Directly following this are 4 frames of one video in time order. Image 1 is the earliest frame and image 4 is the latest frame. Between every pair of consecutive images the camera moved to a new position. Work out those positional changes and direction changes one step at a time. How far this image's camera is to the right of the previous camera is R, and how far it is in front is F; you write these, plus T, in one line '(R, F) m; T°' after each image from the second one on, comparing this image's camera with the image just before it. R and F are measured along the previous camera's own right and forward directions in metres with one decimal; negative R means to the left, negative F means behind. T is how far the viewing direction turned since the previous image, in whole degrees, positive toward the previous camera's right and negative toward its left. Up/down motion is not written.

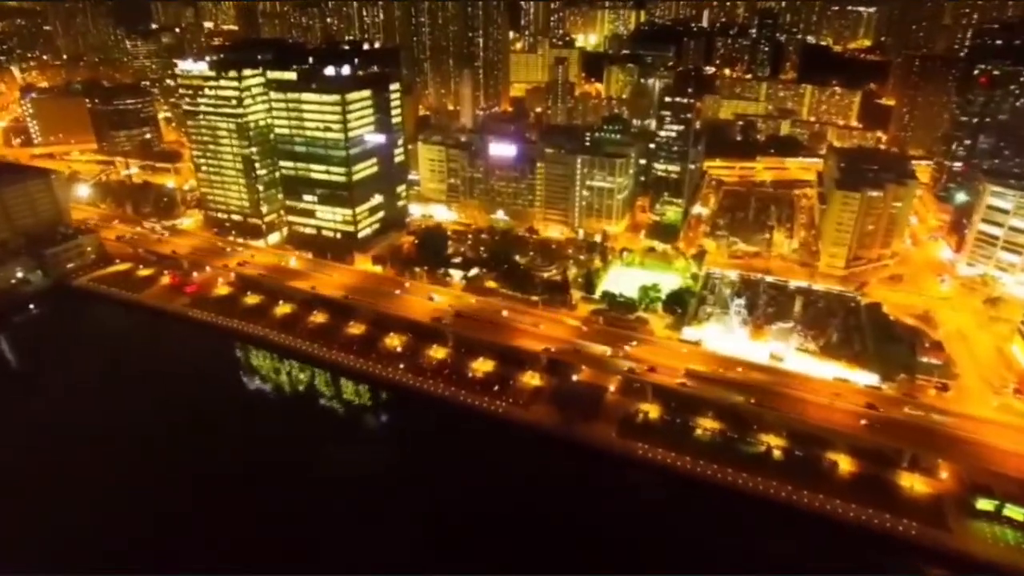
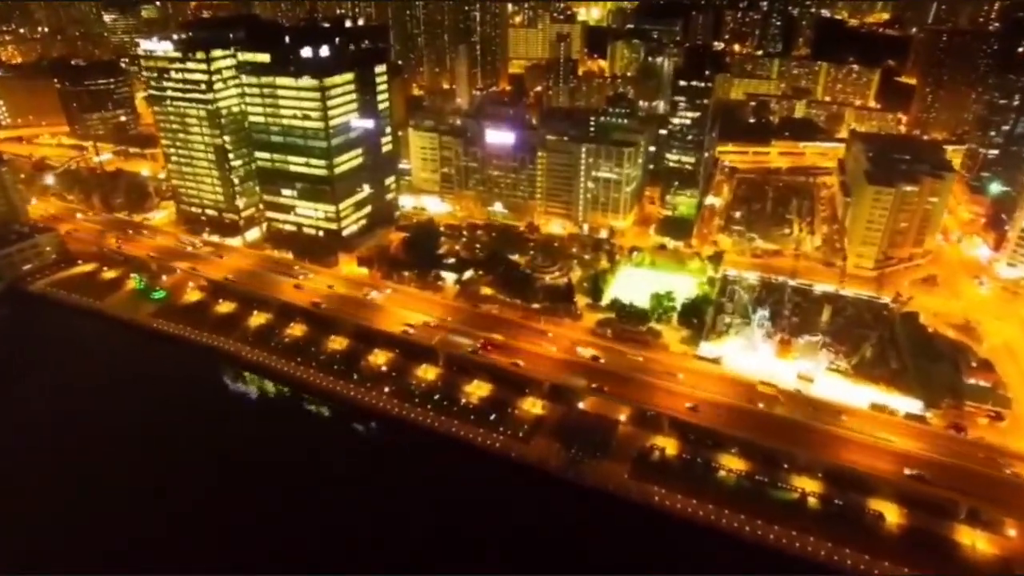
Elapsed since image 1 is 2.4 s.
(0.0, +3.8) m; 0°
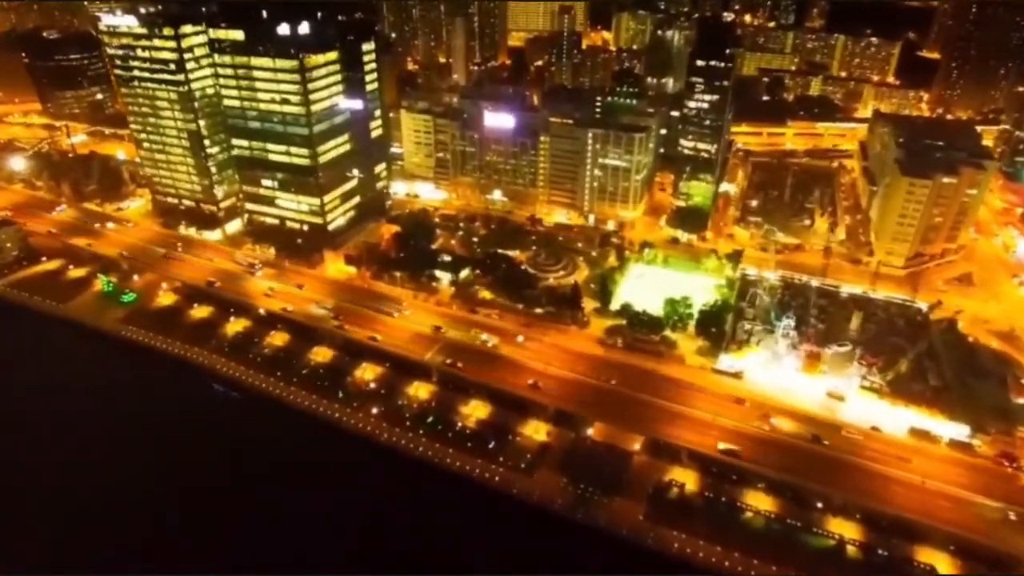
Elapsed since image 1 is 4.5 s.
(-0.1, +3.2) m; 0°
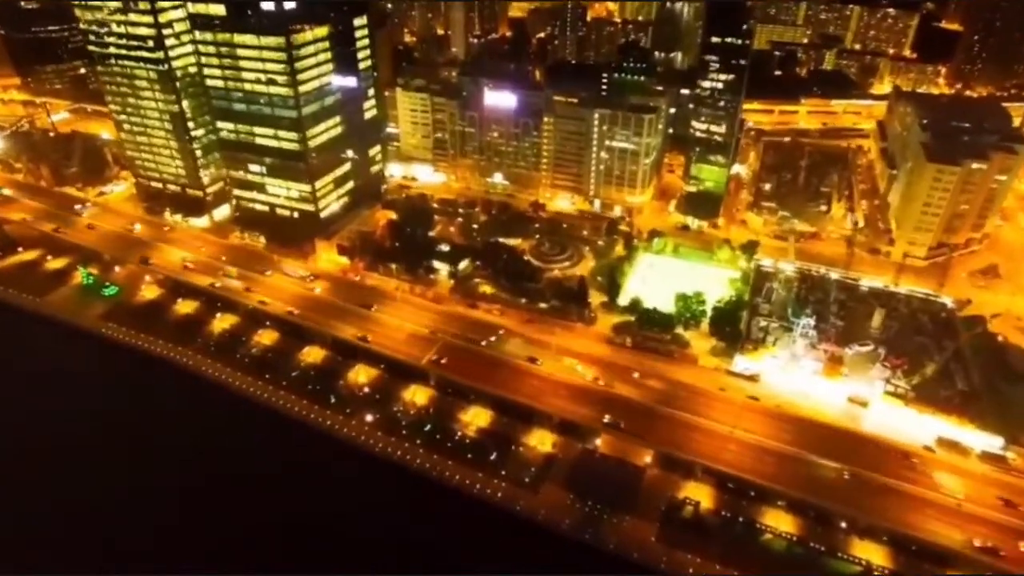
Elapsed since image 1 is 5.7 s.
(-0.1, +1.9) m; 0°
